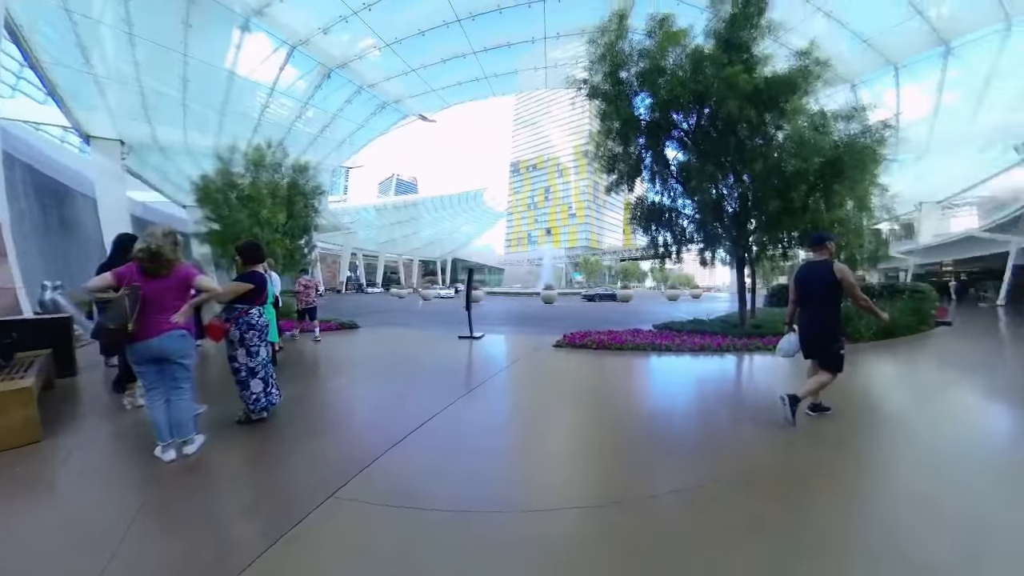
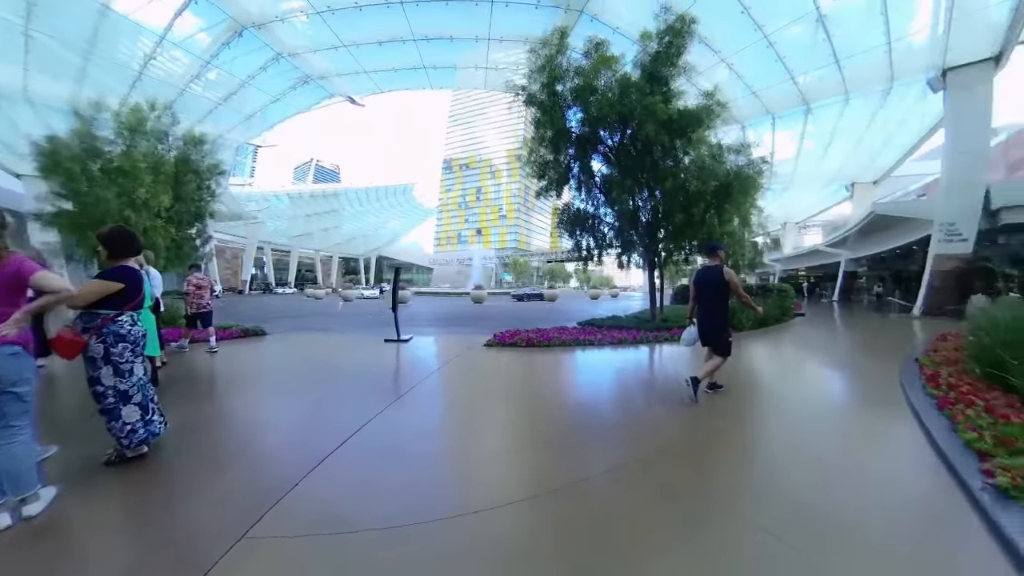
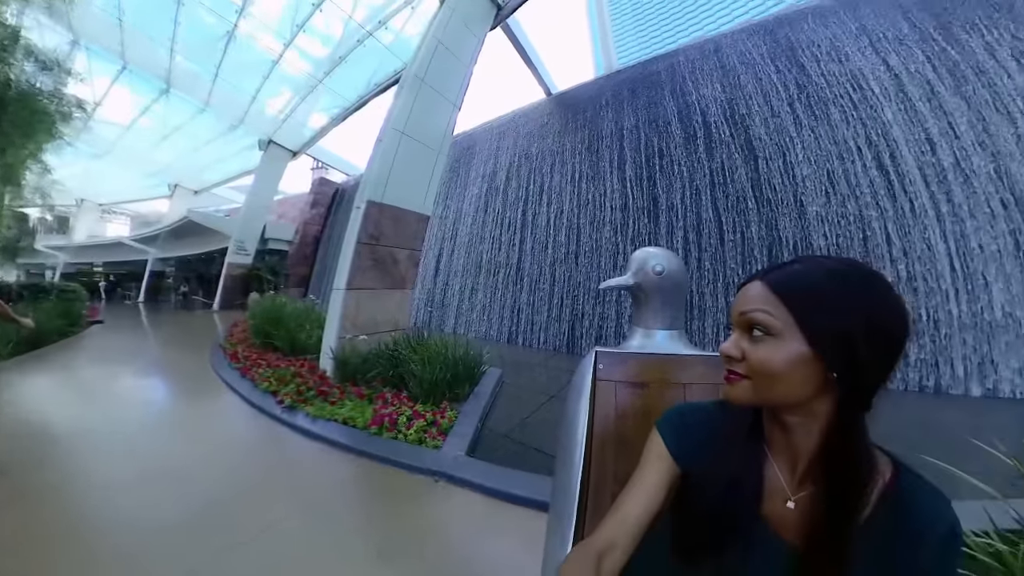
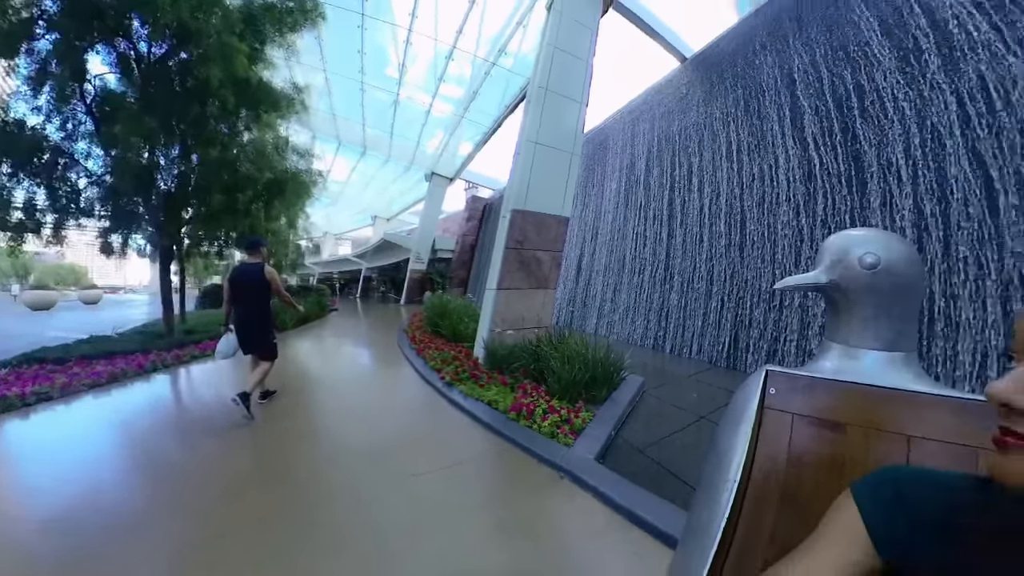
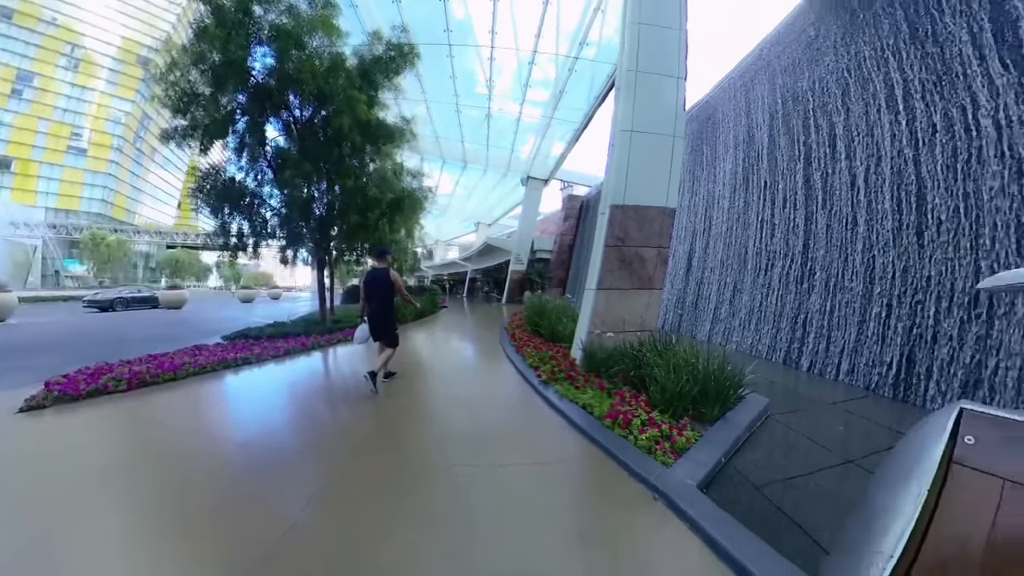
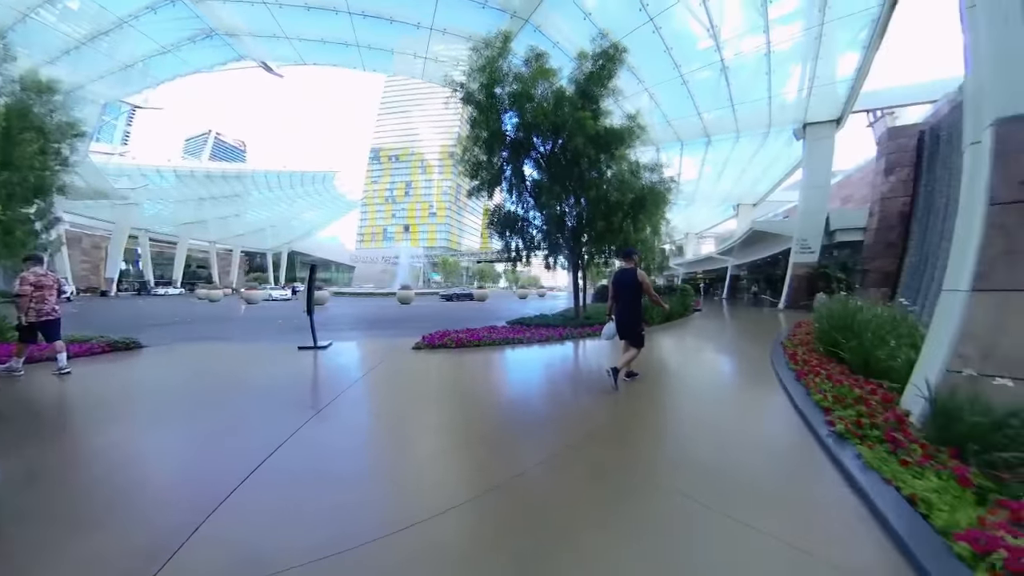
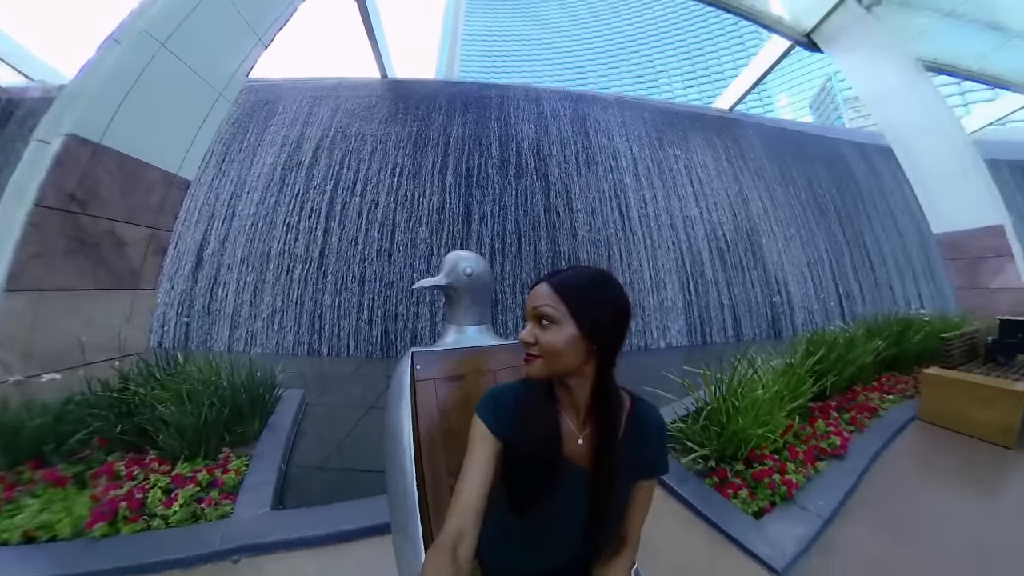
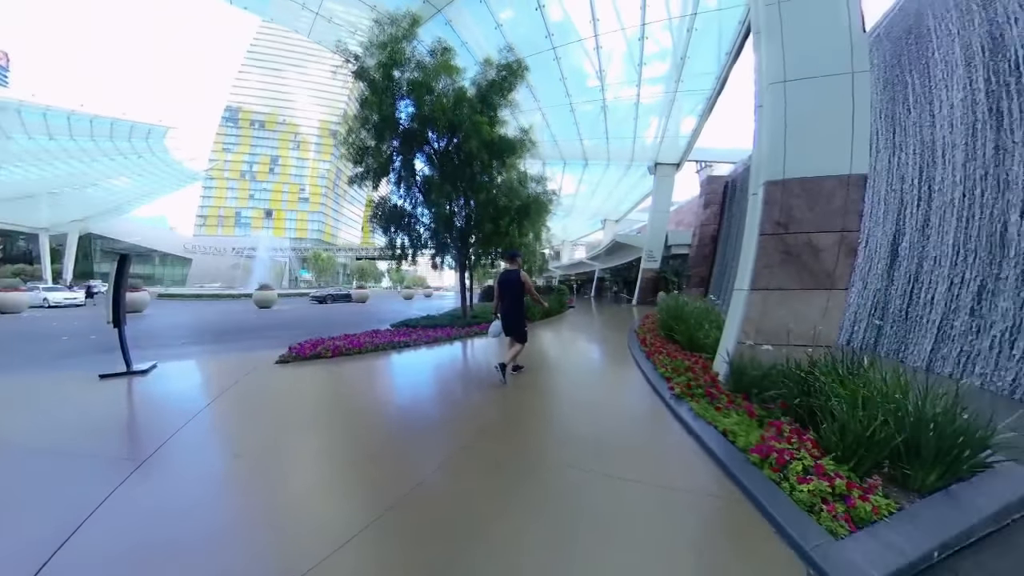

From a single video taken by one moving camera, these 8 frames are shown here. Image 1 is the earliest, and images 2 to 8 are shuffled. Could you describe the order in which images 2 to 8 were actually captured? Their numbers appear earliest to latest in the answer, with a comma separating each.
2, 6, 8, 5, 4, 3, 7
